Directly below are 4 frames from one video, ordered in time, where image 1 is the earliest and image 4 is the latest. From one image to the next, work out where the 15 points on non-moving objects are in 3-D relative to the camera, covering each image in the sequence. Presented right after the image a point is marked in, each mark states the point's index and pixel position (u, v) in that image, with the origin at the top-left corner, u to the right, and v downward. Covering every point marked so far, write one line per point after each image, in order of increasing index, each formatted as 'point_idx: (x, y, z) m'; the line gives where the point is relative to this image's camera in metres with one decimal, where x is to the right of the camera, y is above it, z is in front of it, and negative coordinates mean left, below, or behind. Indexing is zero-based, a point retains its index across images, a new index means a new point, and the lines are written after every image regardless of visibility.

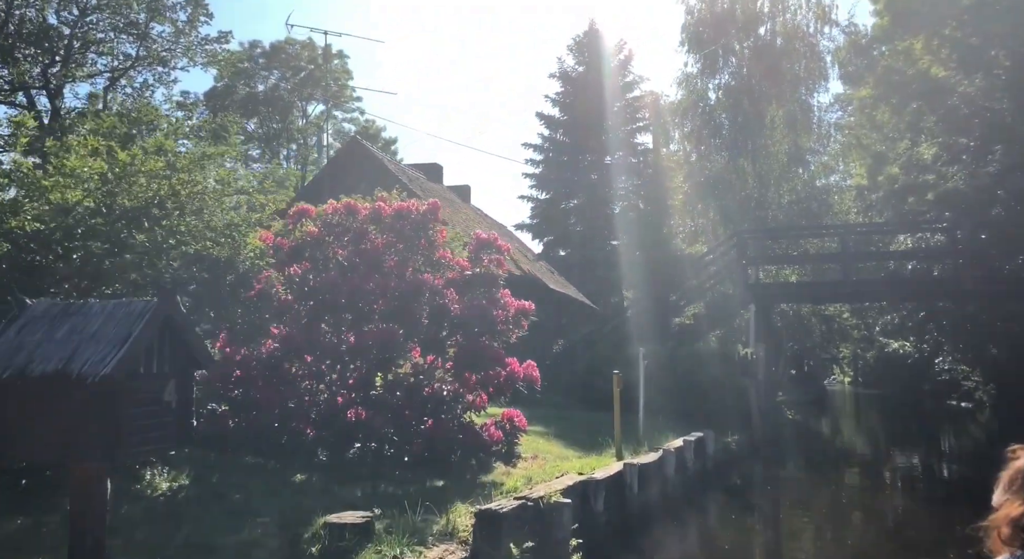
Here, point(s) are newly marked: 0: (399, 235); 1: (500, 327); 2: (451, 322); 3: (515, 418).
0: (-1.0, +0.4, +6.8) m
1: (-0.1, -0.4, +6.9) m
2: (-0.5, -0.4, +6.6) m
3: (0.0, -1.4, +7.5) m
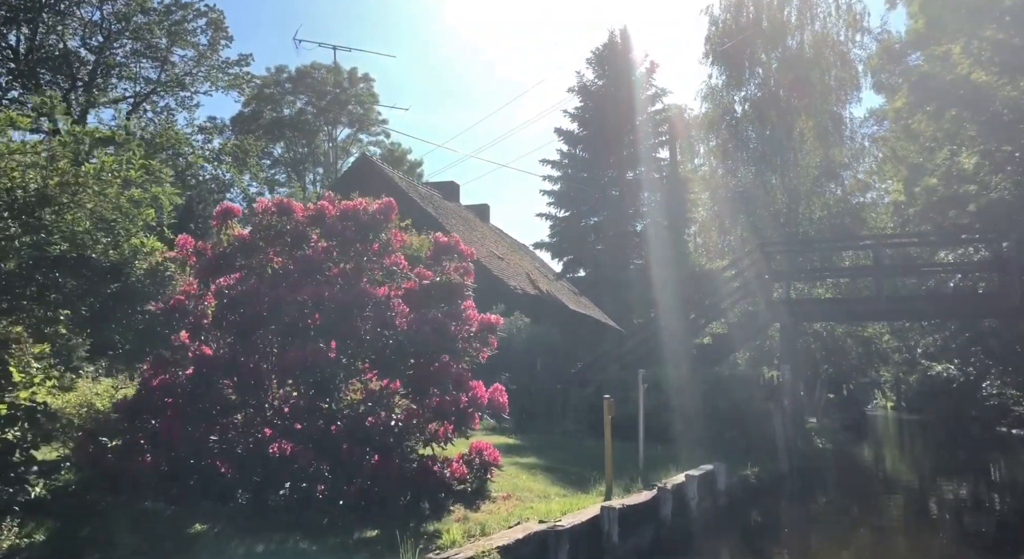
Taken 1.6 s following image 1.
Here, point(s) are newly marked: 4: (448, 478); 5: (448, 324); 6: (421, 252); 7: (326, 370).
0: (-1.3, +0.3, +5.9) m
1: (-0.4, -0.5, +5.9) m
2: (-0.8, -0.5, +5.7) m
3: (-0.2, -1.5, +6.5) m
4: (-0.5, -1.6, +6.0) m
5: (-0.5, -0.3, +5.7) m
6: (-0.8, +0.3, +6.4) m
7: (-1.3, -0.7, +5.3) m
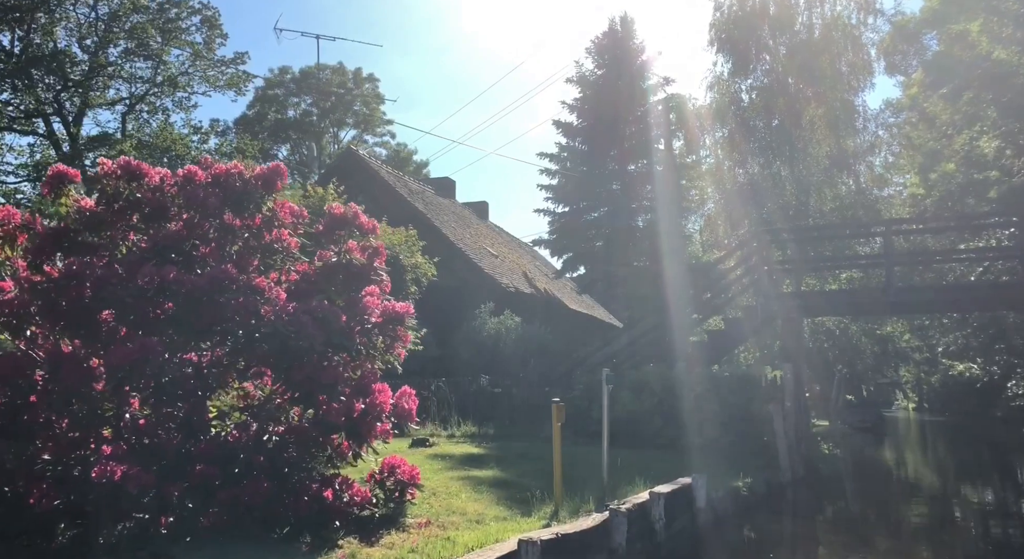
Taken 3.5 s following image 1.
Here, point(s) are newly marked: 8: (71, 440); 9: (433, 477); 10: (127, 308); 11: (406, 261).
0: (-1.9, +0.5, +4.8) m
1: (-1.0, -0.4, +4.8) m
2: (-1.4, -0.3, +4.6) m
3: (-0.8, -1.4, +5.4) m
4: (-1.1, -1.5, +4.9) m
5: (-1.1, -0.2, +4.6) m
6: (-1.4, +0.4, +5.4) m
7: (-1.9, -0.5, +4.3) m
8: (-2.5, -0.9, +4.2) m
9: (-0.8, -2.0, +7.6) m
10: (-2.2, -0.2, +4.4) m
11: (-1.5, +0.3, +10.5) m
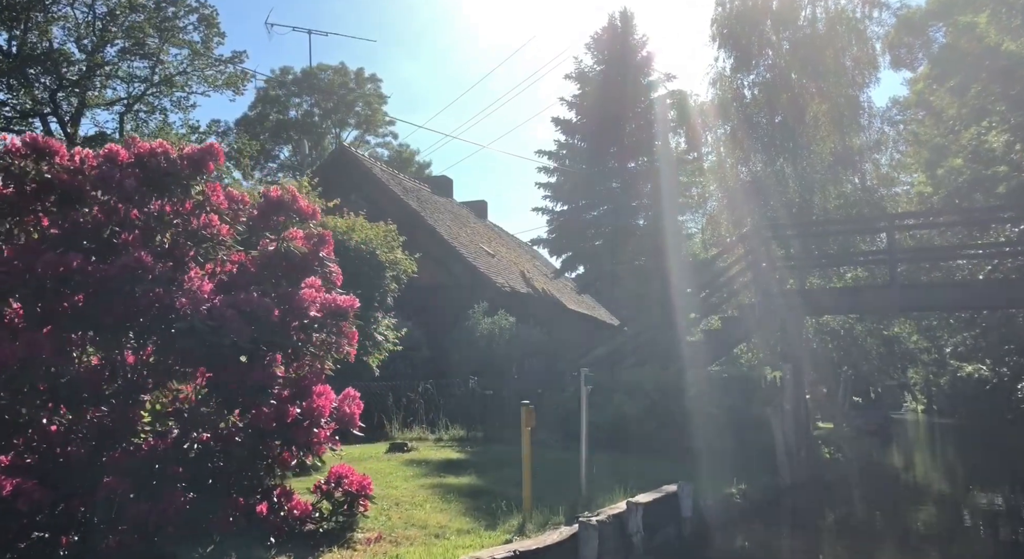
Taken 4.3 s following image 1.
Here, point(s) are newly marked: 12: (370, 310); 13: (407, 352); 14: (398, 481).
0: (-2.2, +0.5, +4.3) m
1: (-1.3, -0.3, +4.3) m
2: (-1.7, -0.3, +4.1) m
3: (-1.1, -1.3, +4.9) m
4: (-1.4, -1.4, +4.4) m
5: (-1.4, -0.2, +4.2) m
6: (-1.7, +0.4, +4.9) m
7: (-2.2, -0.5, +3.8) m
8: (-2.8, -0.8, +3.7) m
9: (-1.1, -2.0, +7.1) m
10: (-2.5, -0.1, +3.9) m
11: (-1.7, +0.3, +10.1) m
12: (-2.0, -0.4, +9.9) m
13: (-2.6, -1.8, +18.2) m
14: (-1.1, -2.0, +7.3) m
